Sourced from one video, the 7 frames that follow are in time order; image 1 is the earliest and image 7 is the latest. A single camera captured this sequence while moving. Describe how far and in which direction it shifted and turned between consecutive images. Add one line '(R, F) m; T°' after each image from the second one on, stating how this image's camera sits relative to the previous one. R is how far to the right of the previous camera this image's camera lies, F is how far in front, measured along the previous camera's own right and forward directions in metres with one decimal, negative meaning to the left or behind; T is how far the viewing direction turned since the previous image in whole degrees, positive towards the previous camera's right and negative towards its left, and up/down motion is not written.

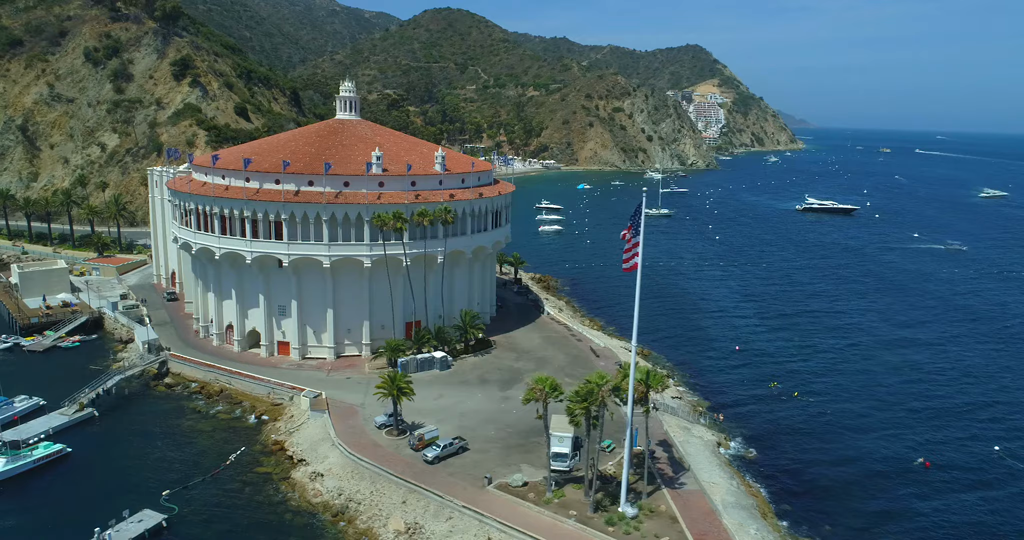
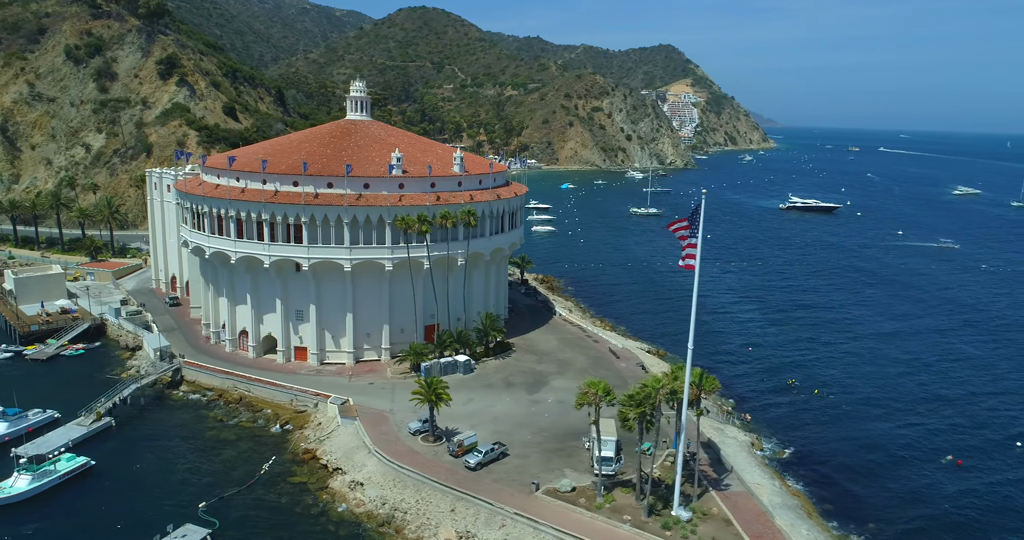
(-4.1, +0.6) m; +2°
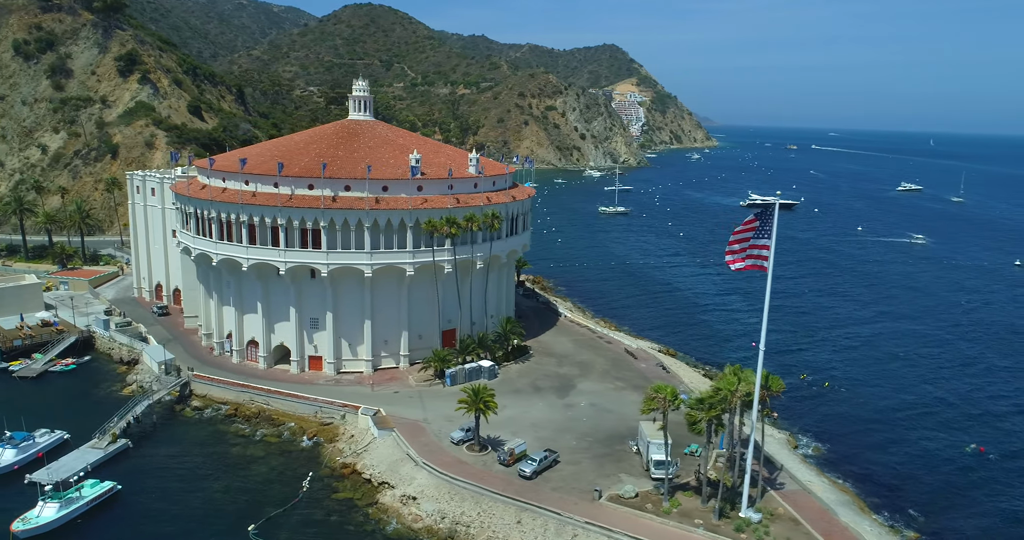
(-6.3, +1.1) m; +5°
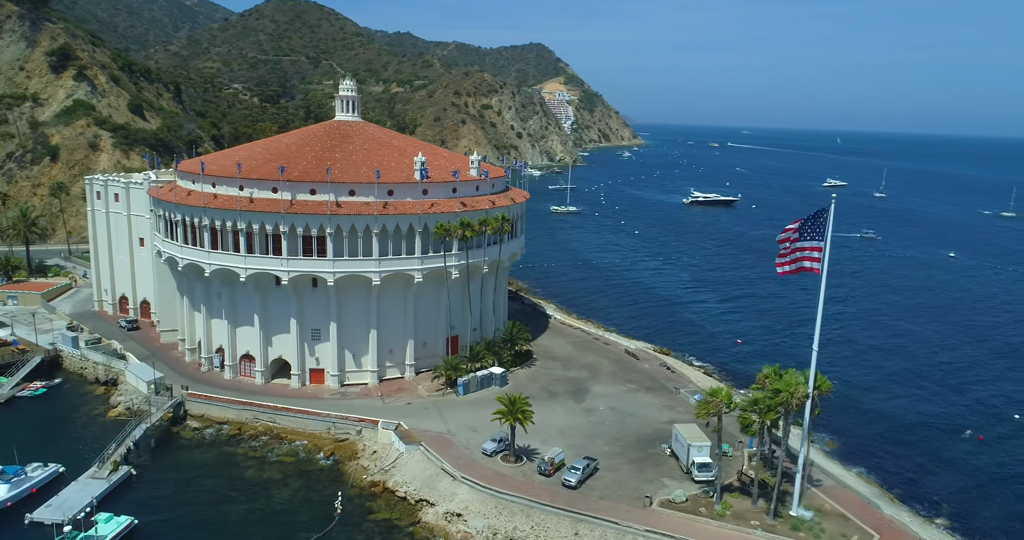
(-6.5, +1.3) m; +6°
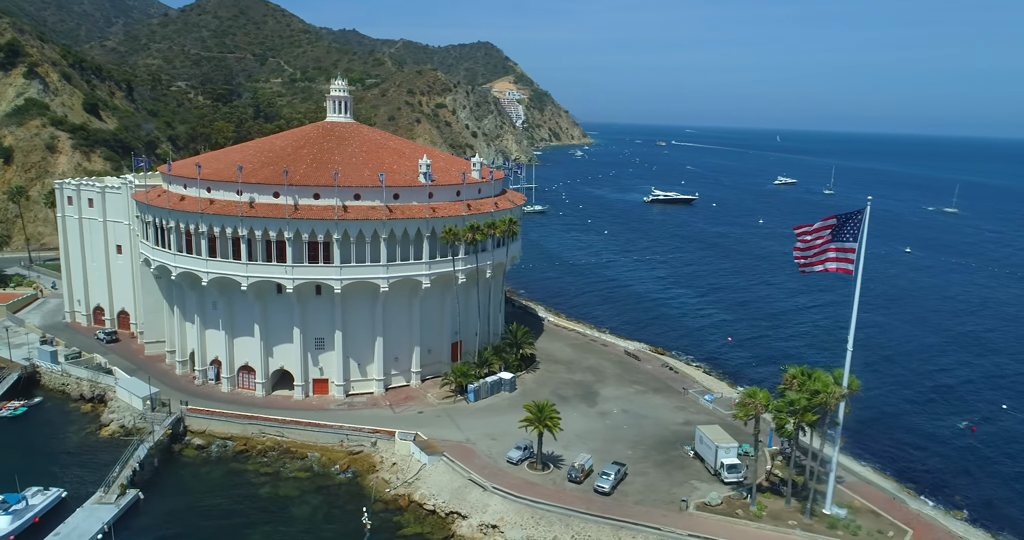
(-4.6, +0.9) m; +4°
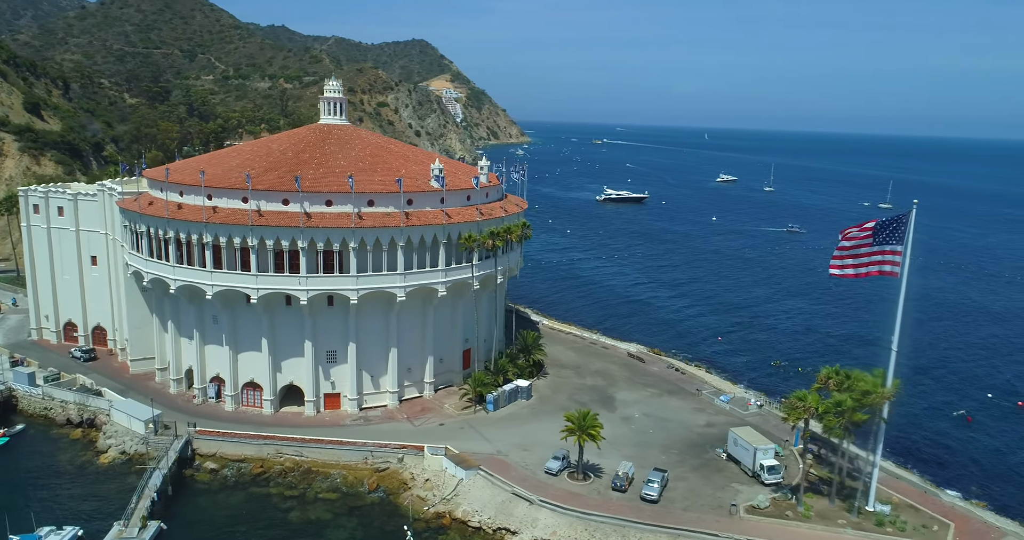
(-6.0, +1.2) m; +5°
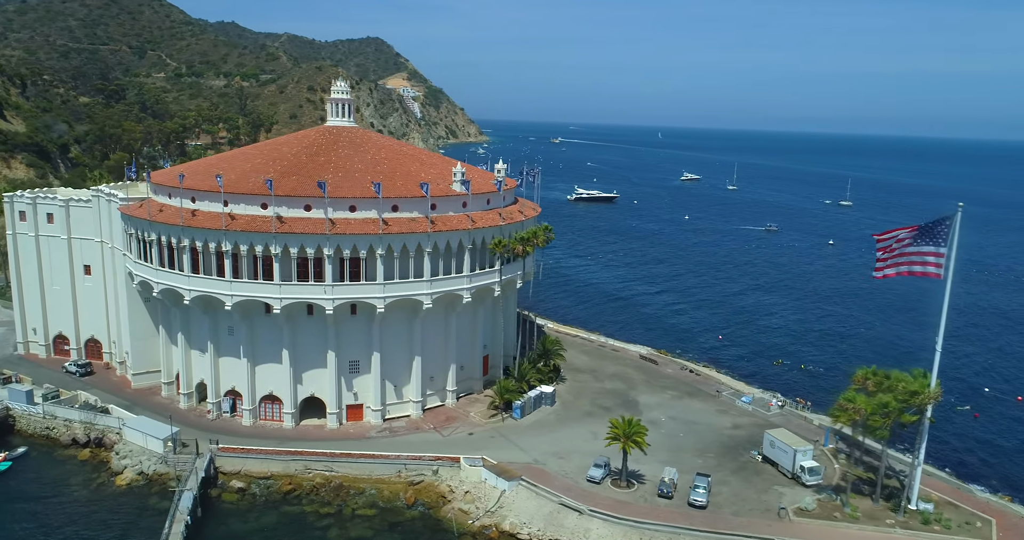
(-5.0, +1.0) m; +4°
